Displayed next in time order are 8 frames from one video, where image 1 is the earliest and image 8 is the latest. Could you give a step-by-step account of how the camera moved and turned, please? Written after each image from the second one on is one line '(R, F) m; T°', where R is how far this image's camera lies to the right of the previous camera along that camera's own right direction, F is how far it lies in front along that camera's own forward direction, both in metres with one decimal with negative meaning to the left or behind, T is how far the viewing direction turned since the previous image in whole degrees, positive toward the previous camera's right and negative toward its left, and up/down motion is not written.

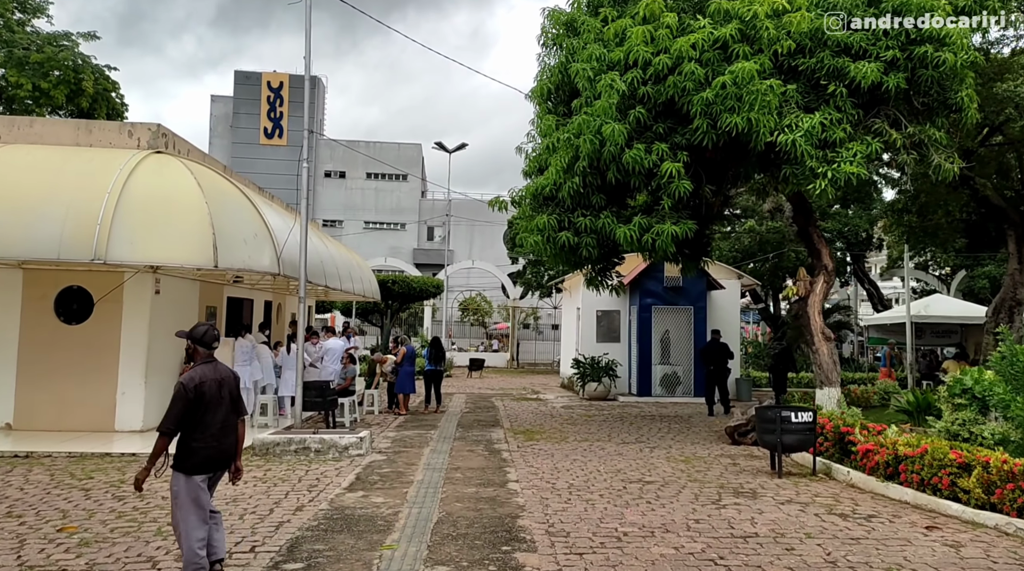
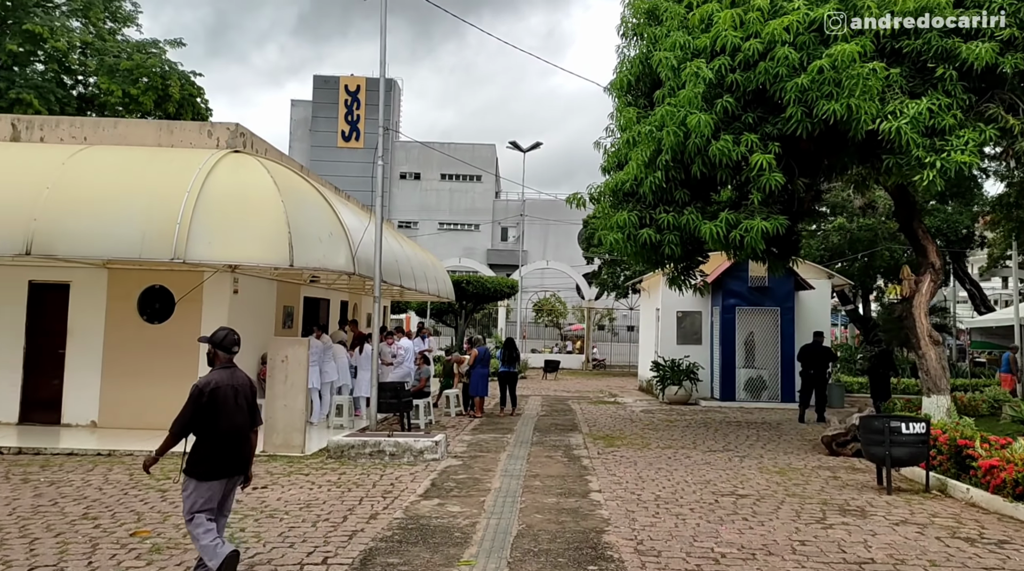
(-0.1, +0.5) m; -4°
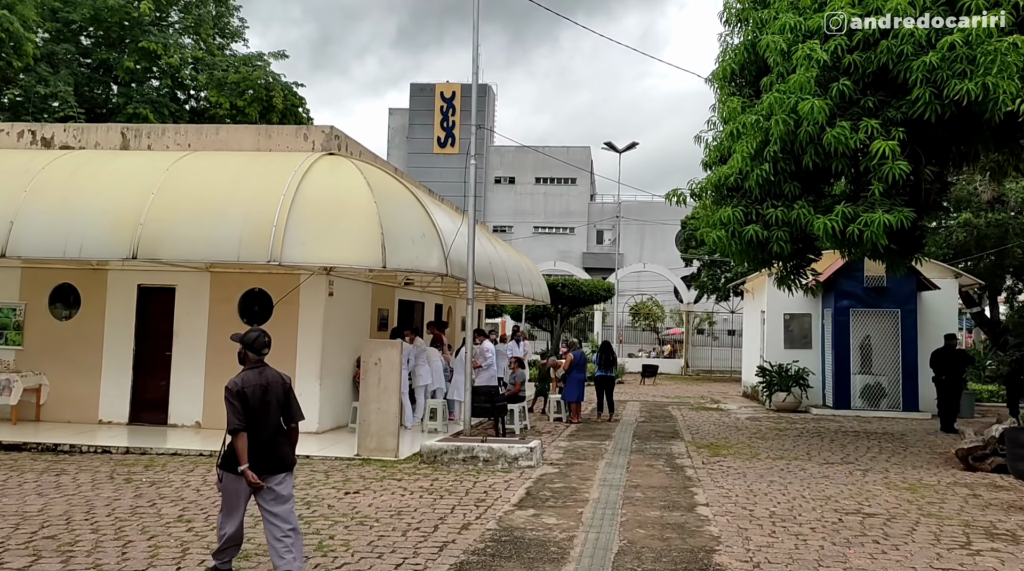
(0.0, +0.6) m; -6°
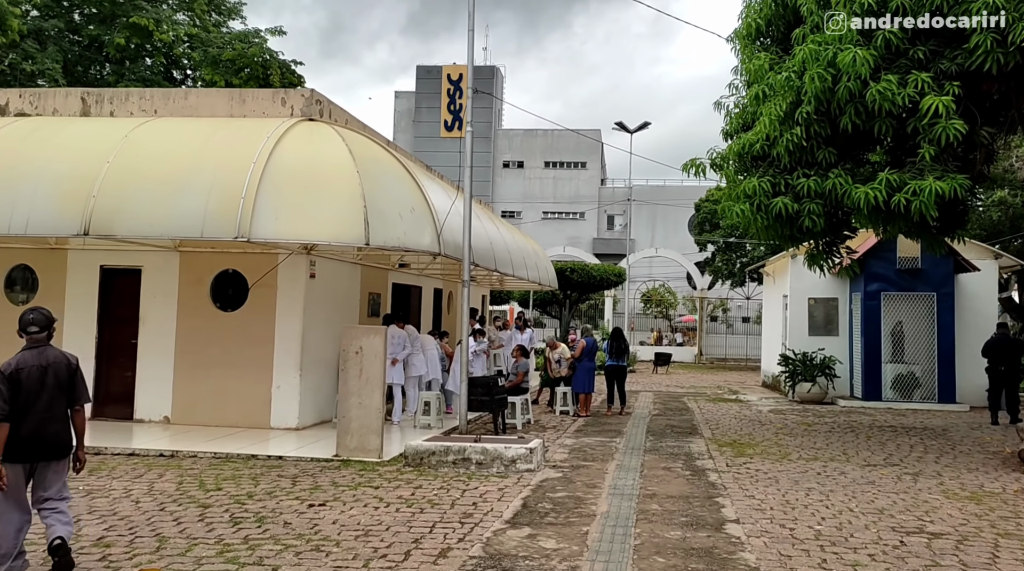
(+0.1, +1.5) m; -1°
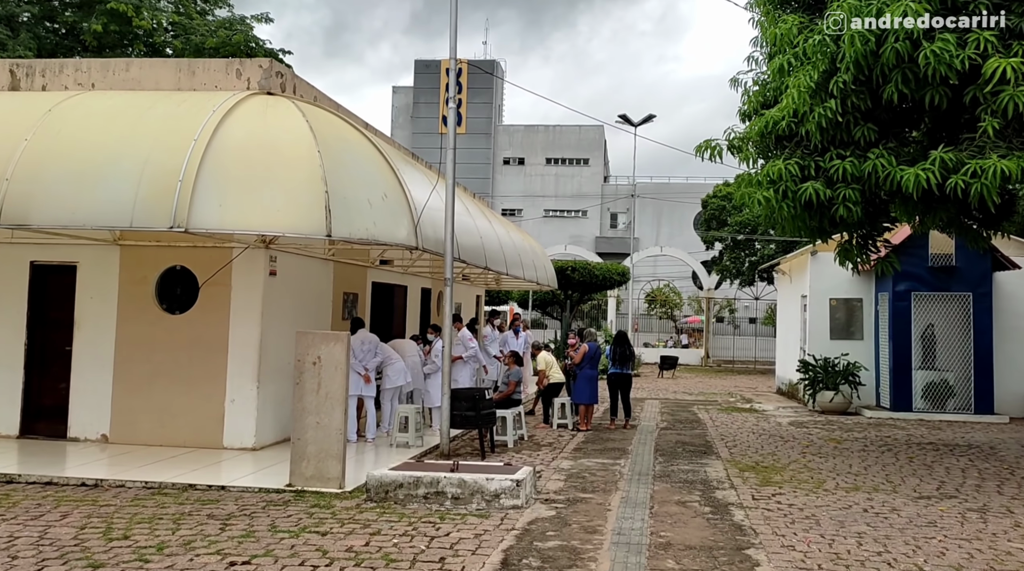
(+0.2, +1.7) m; 0°
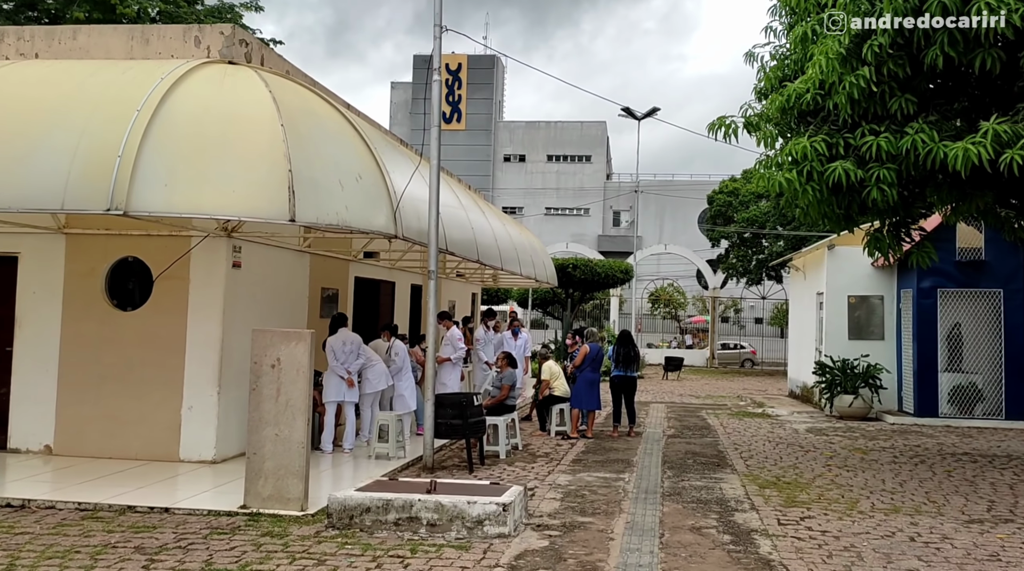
(+0.1, +1.2) m; 0°
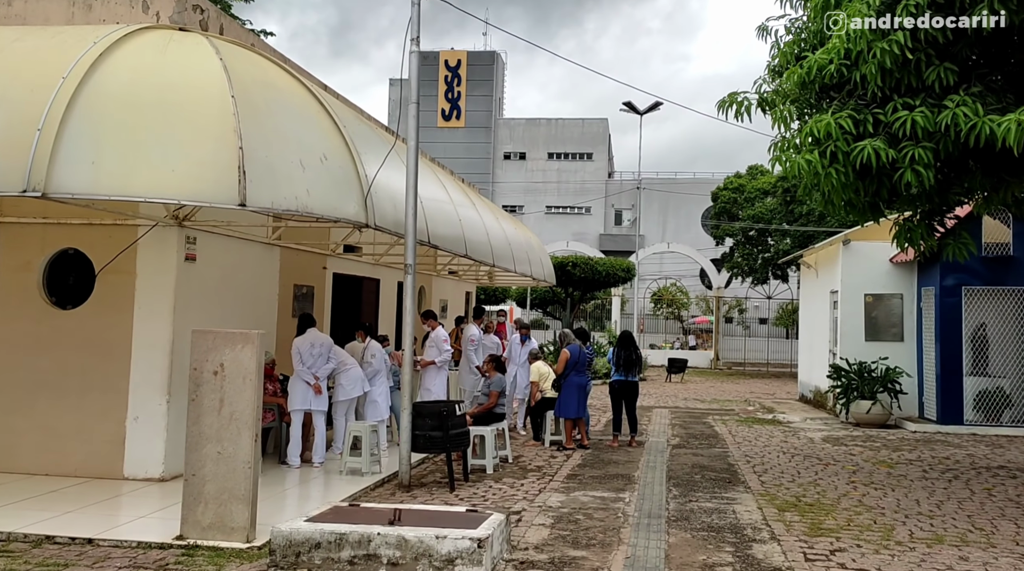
(+0.2, +1.1) m; 0°
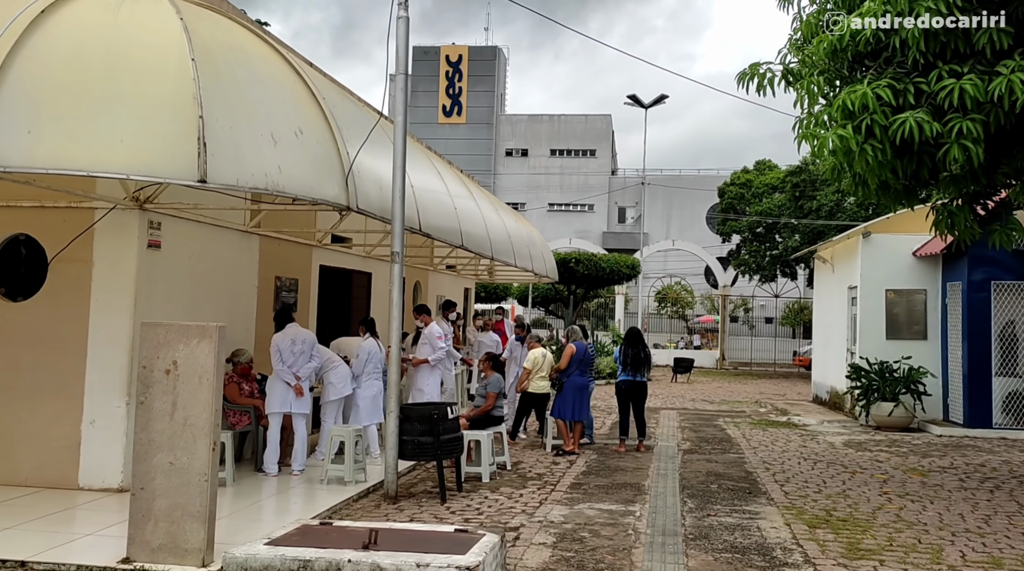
(0.0, +0.9) m; 0°
